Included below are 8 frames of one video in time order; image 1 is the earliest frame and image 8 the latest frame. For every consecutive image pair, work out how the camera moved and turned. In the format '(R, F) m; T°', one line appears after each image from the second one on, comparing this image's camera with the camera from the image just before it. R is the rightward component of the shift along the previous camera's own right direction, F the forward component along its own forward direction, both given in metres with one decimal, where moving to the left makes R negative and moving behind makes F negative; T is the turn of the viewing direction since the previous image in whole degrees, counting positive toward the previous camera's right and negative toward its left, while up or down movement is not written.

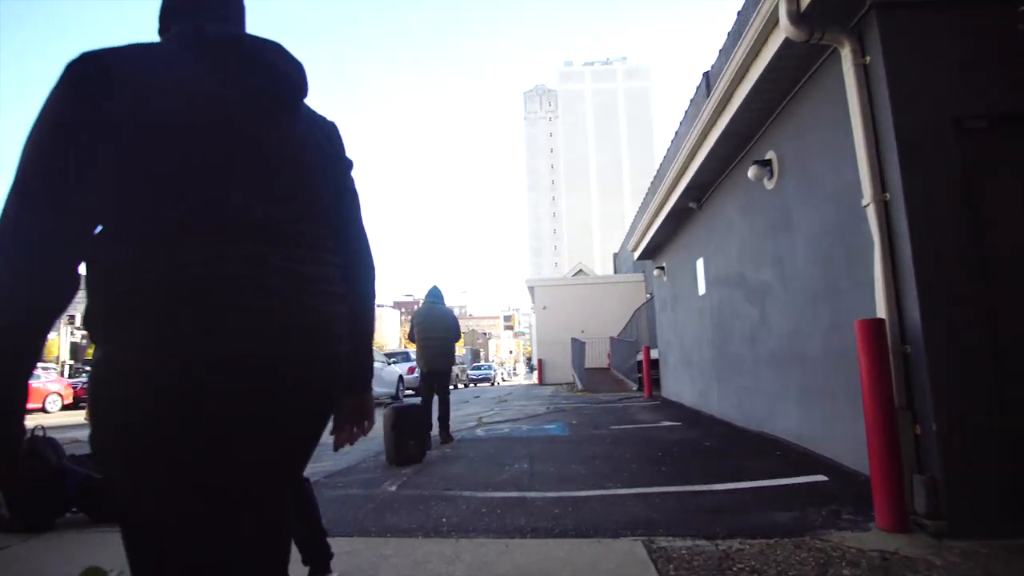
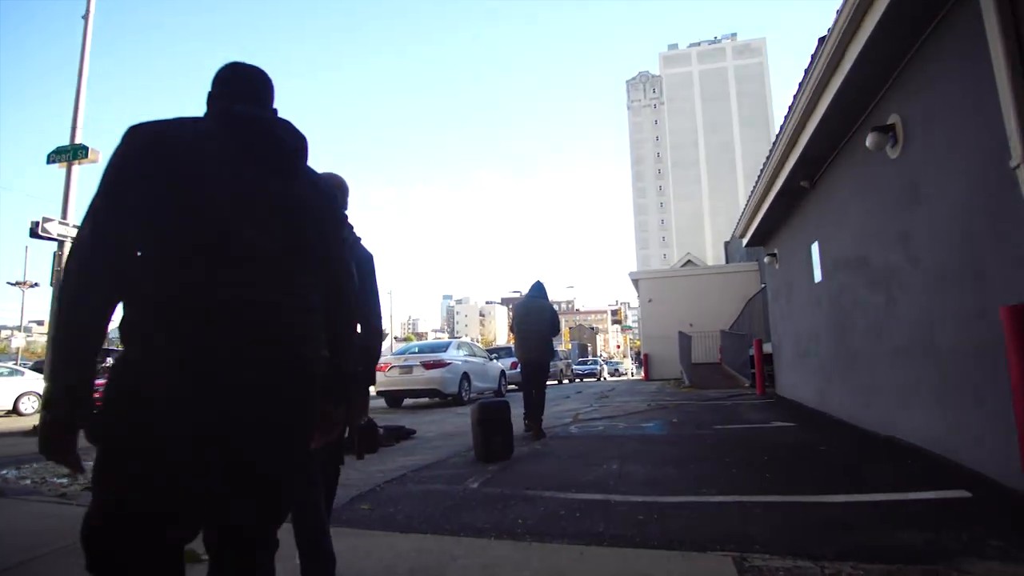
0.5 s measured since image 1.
(+0.2, +0.2) m; -10°
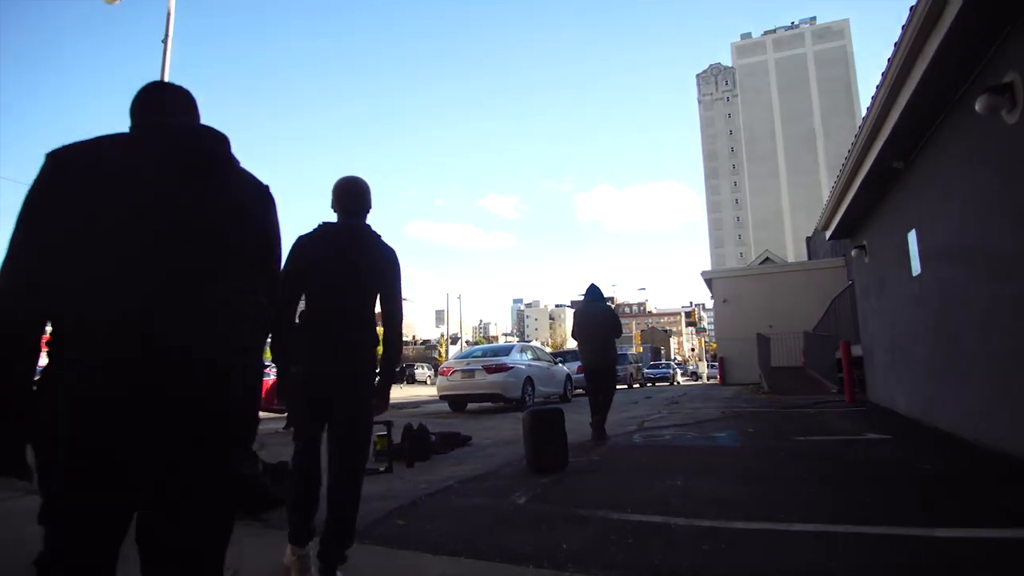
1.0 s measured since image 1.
(+0.2, +0.4) m; -7°
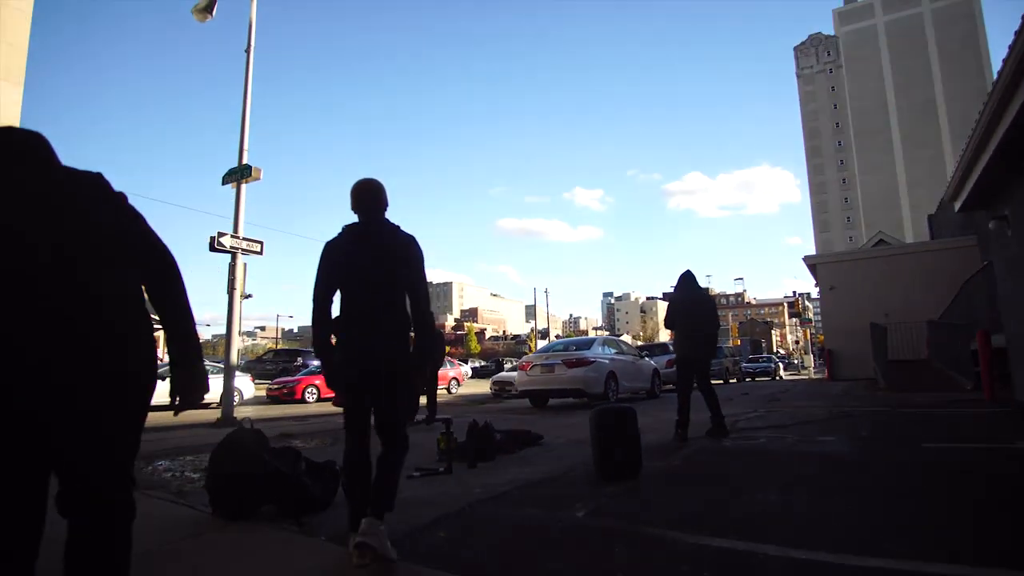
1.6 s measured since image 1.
(+0.2, +0.5) m; -9°
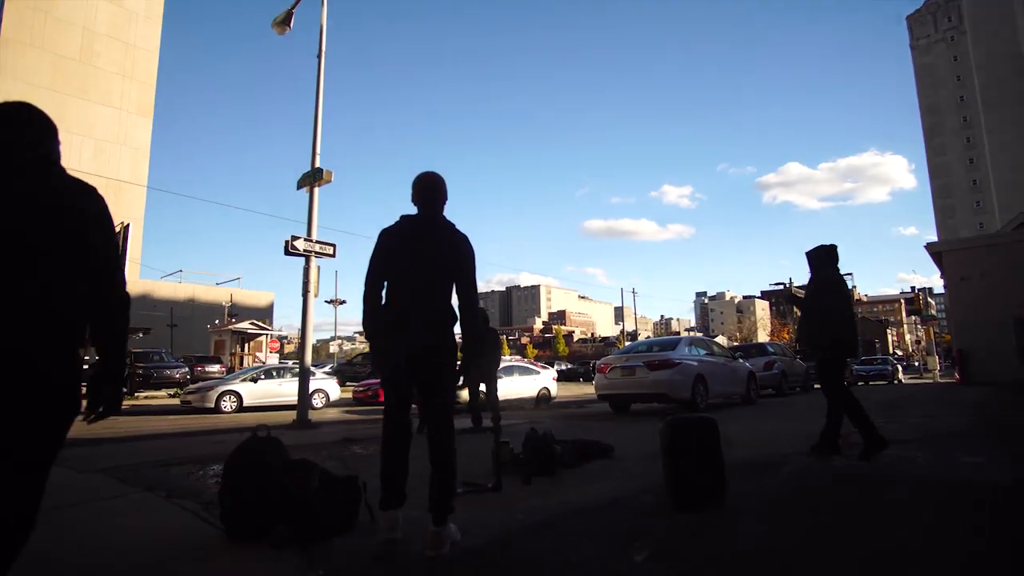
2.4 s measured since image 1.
(+0.2, +0.7) m; -8°
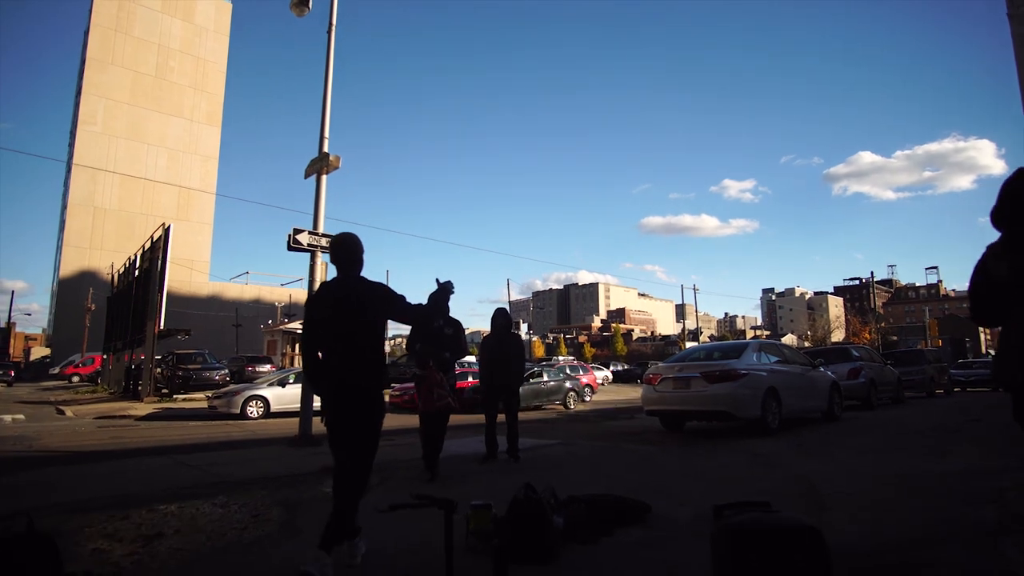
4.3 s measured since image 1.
(+0.5, +1.7) m; -6°
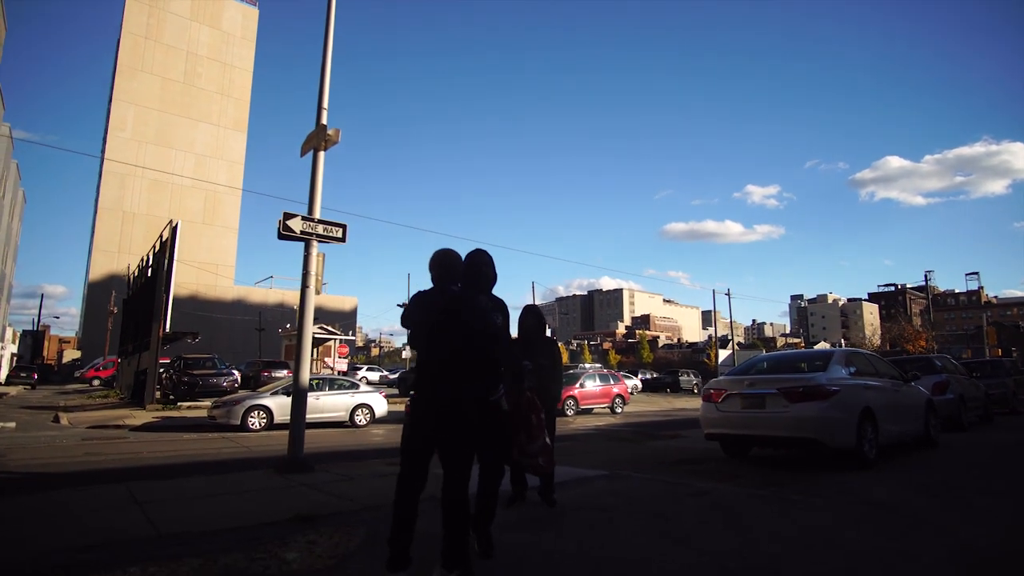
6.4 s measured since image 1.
(-0.1, +1.7) m; -2°
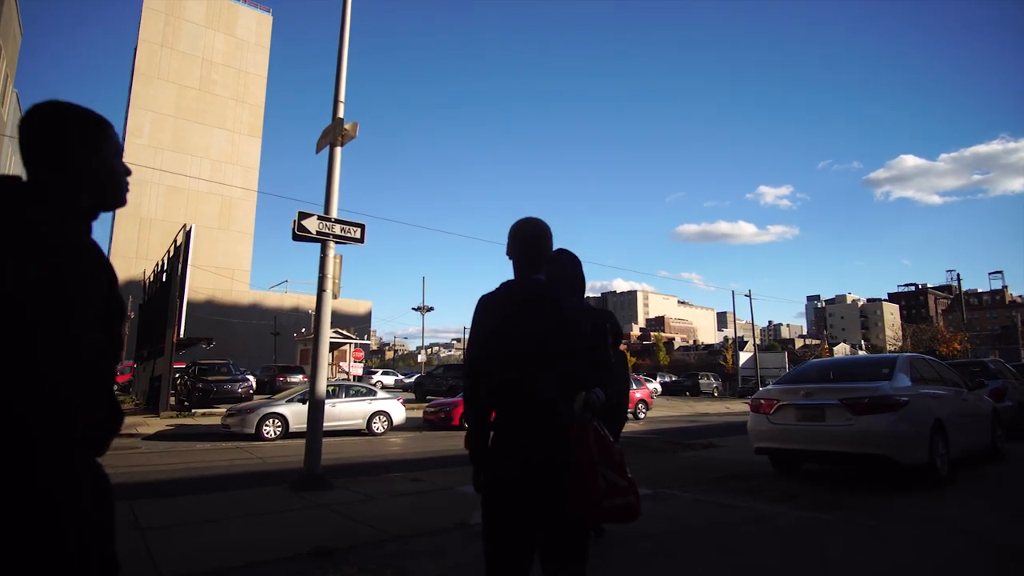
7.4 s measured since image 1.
(-0.2, +0.6) m; -1°
